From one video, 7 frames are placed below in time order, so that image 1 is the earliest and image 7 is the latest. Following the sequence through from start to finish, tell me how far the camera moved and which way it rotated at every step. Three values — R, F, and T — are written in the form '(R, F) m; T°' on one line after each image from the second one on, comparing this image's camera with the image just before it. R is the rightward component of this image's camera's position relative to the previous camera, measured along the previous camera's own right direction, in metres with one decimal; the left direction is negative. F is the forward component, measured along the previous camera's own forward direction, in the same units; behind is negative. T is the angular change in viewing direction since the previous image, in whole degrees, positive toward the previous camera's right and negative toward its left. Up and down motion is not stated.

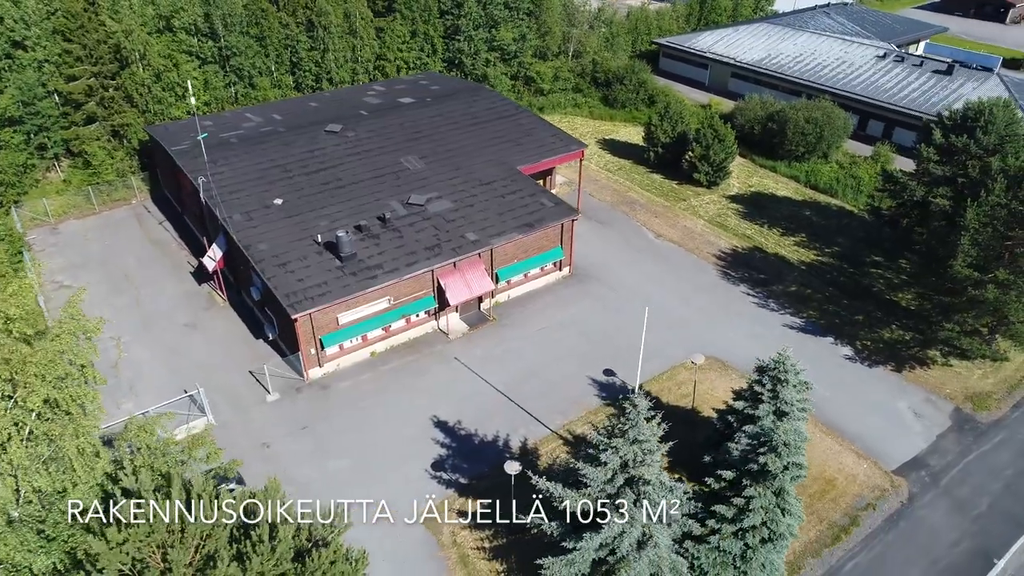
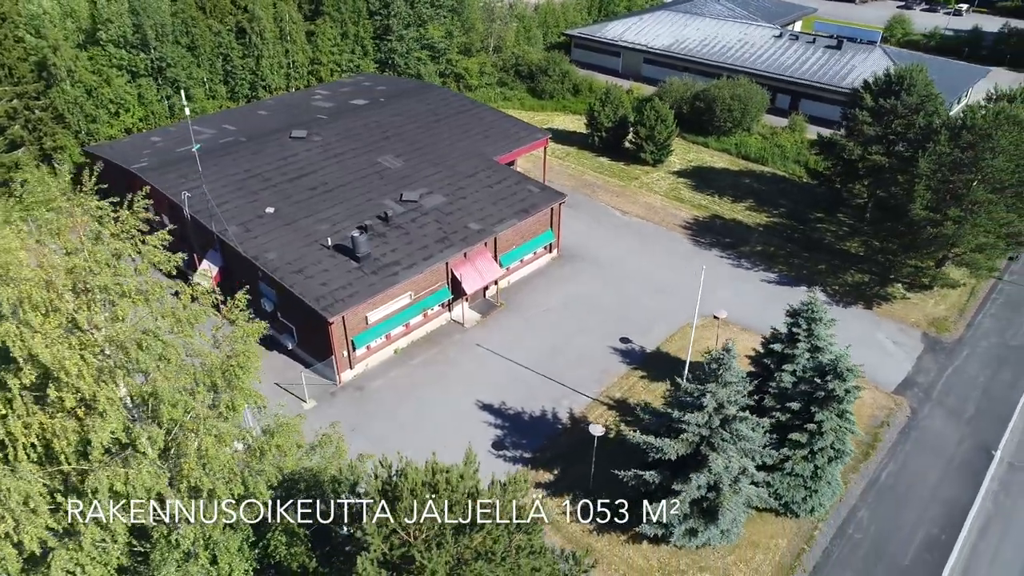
(-5.8, -0.6) m; +10°
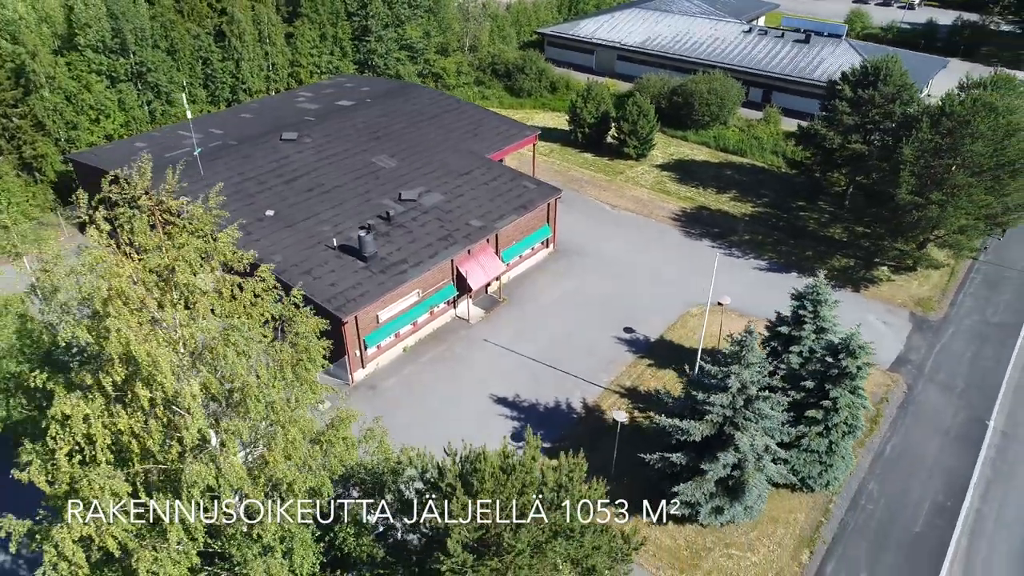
(-1.9, -0.3) m; +3°
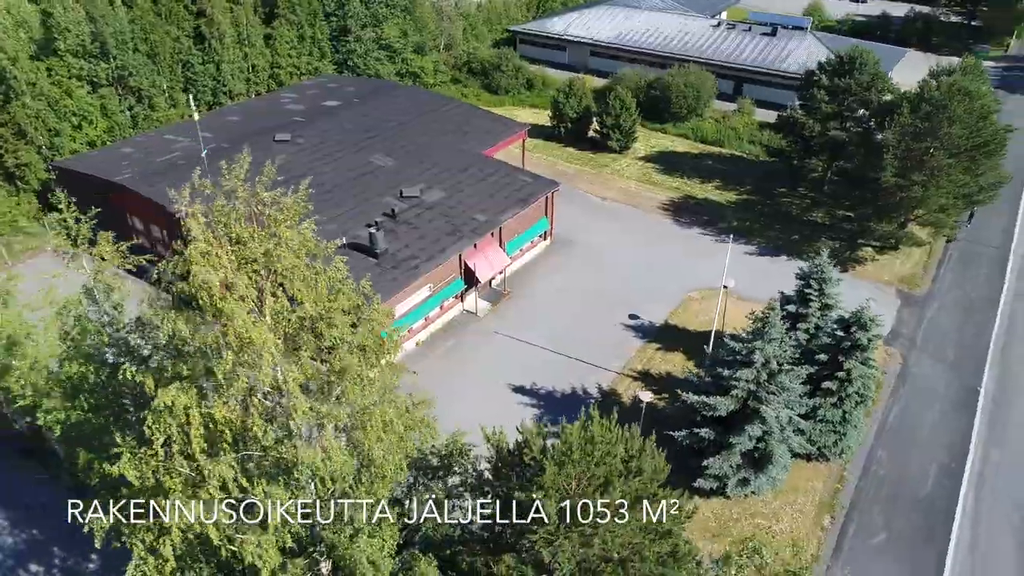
(-2.1, -0.5) m; +3°
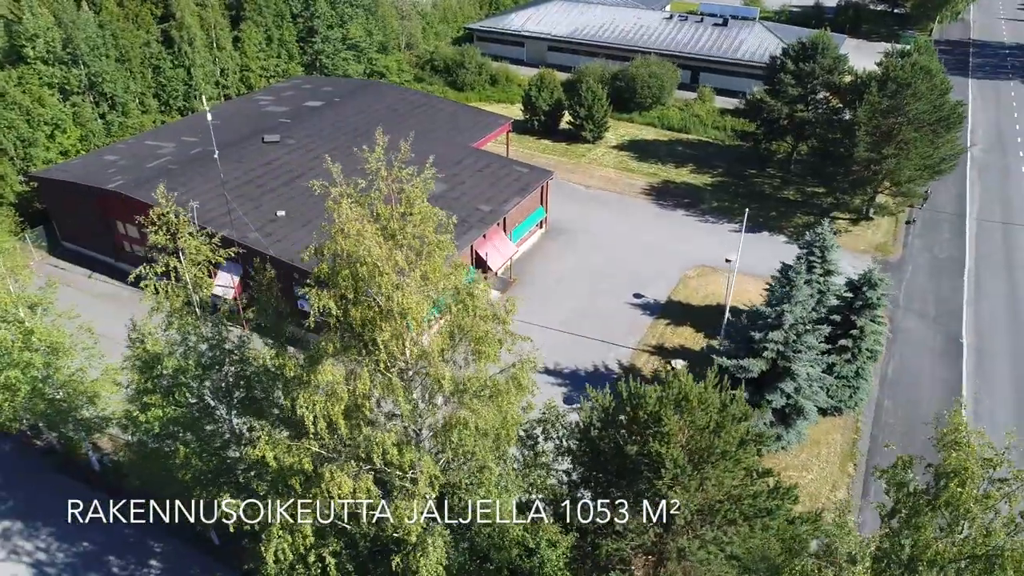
(-3.4, -0.7) m; +5°
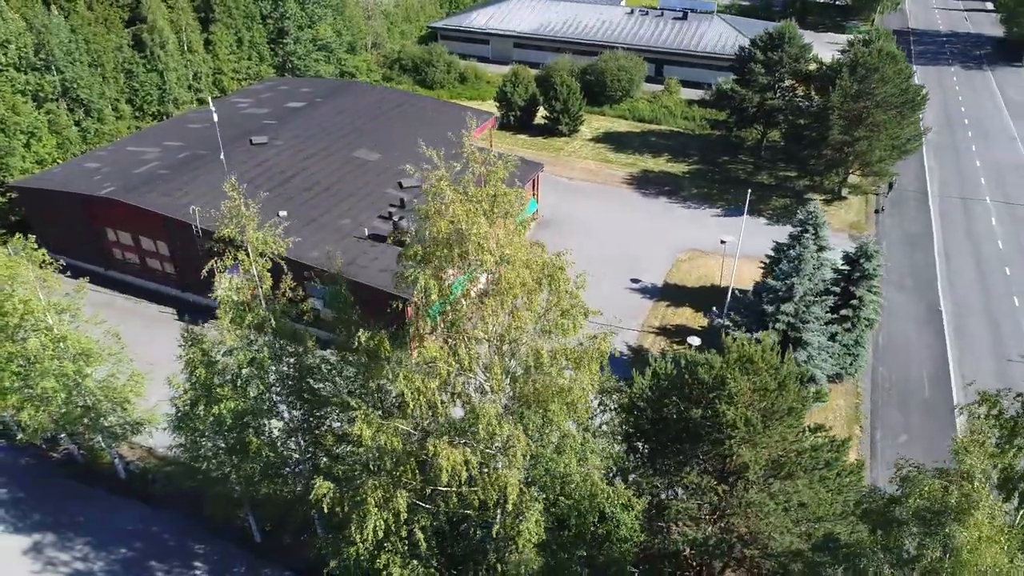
(-2.5, -0.5) m; +4°
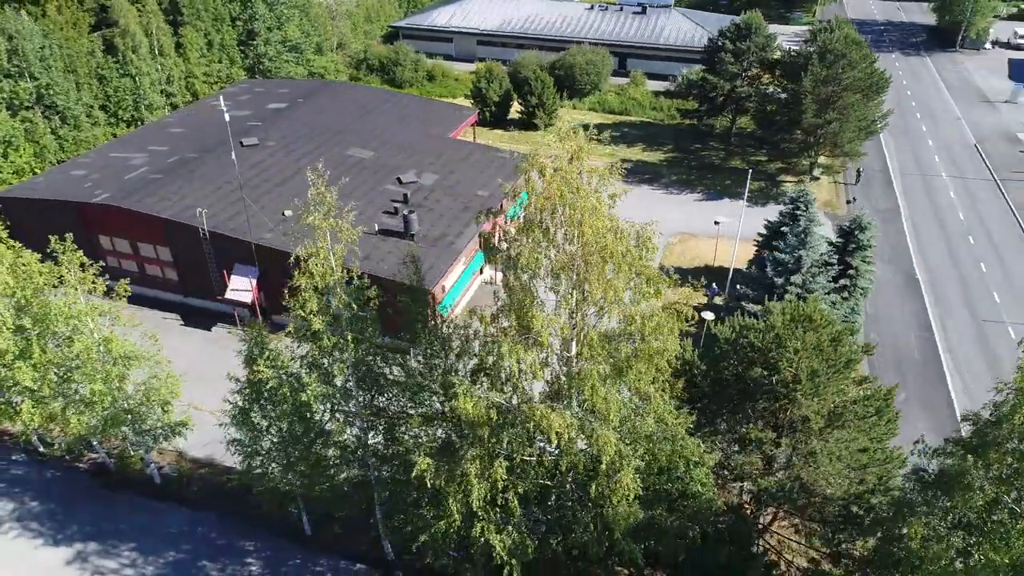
(-2.8, -0.6) m; +4°
